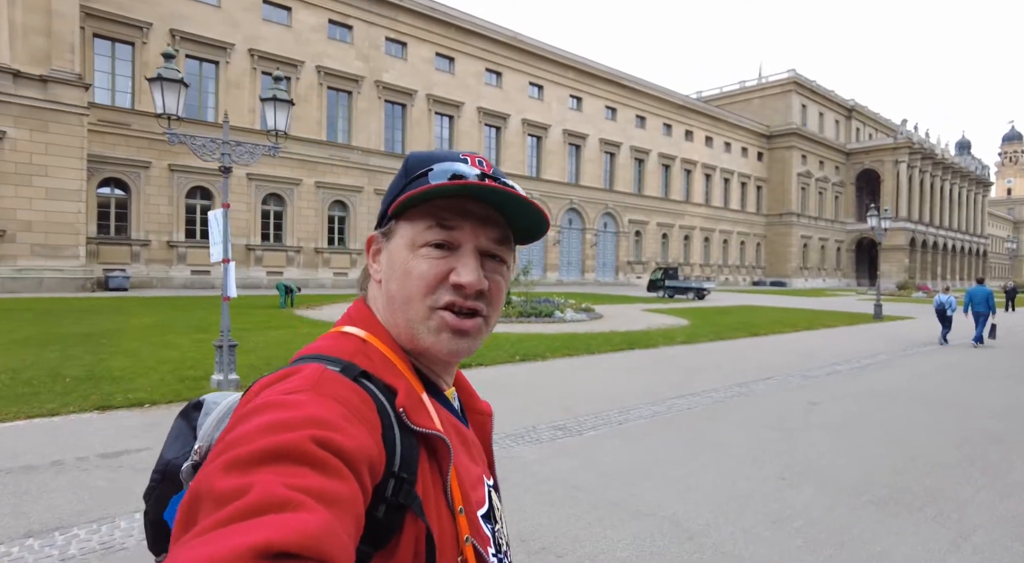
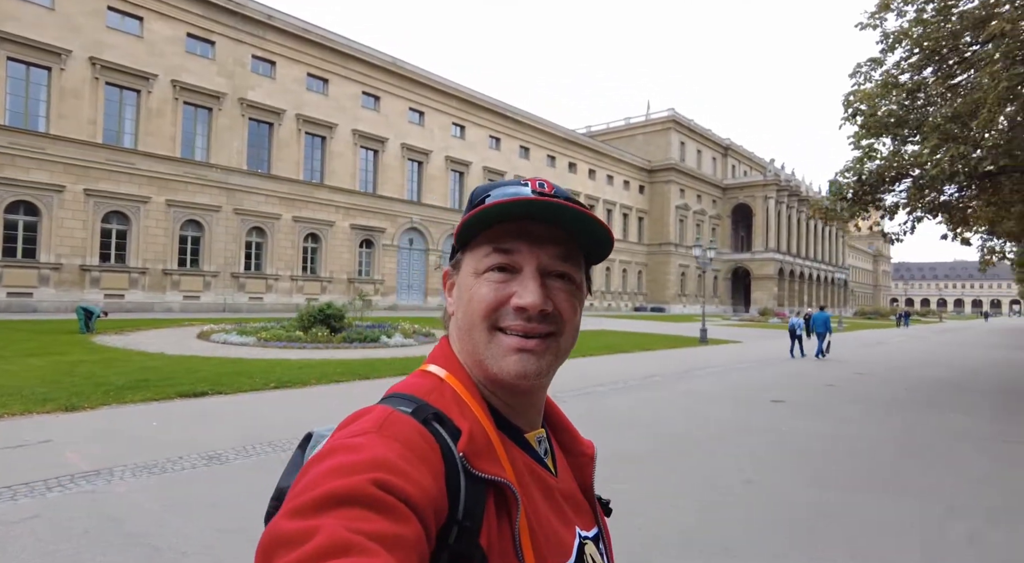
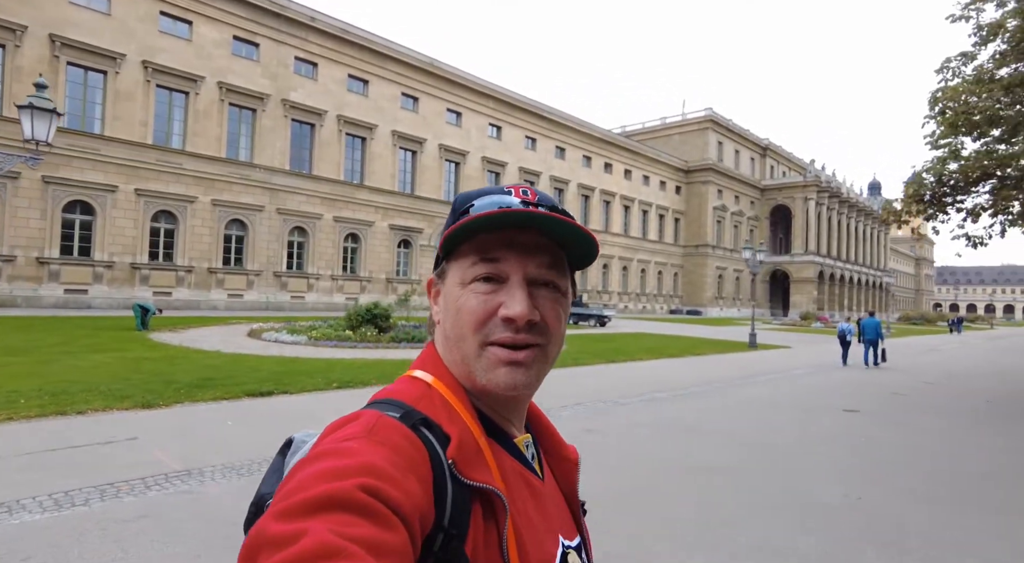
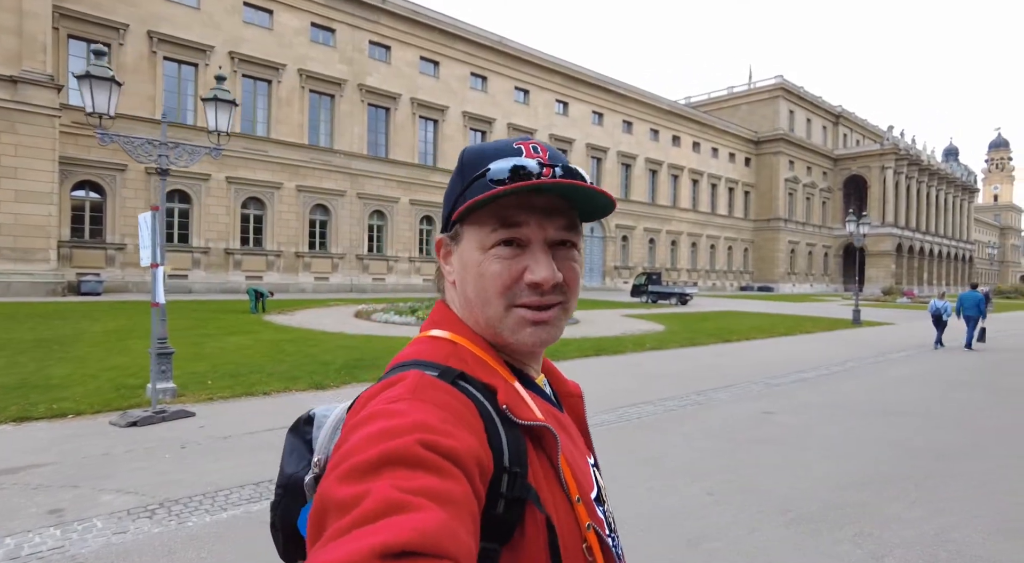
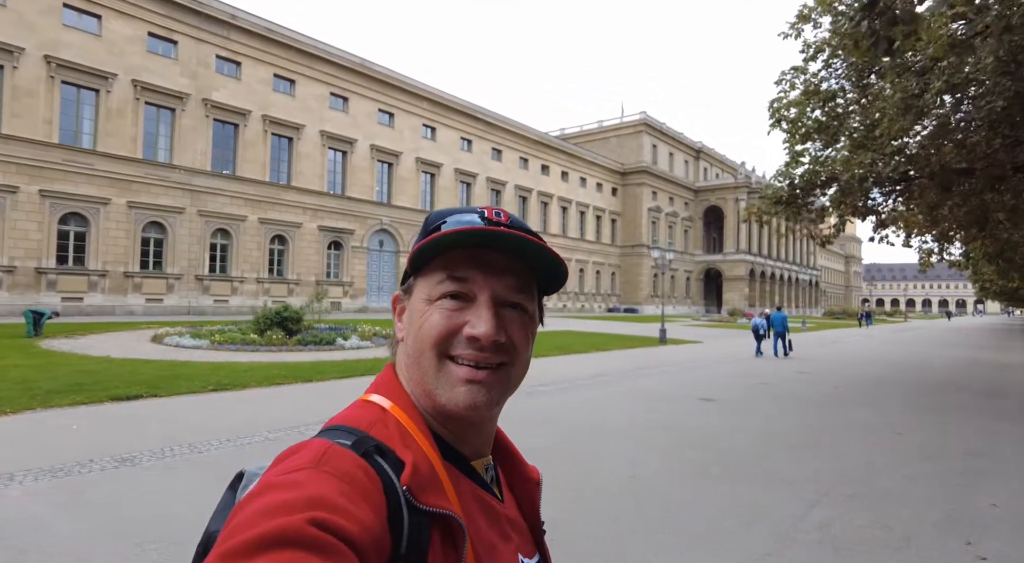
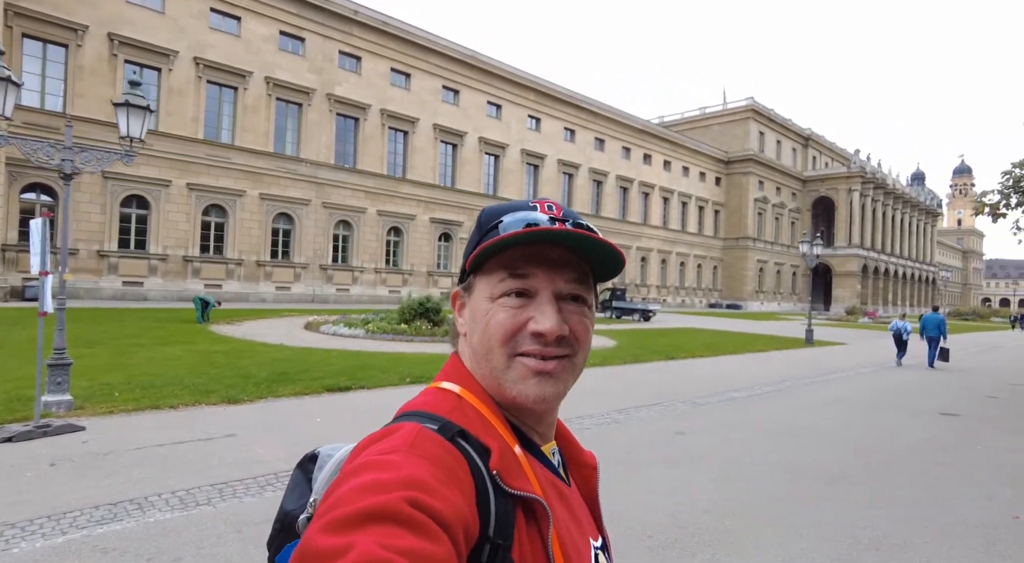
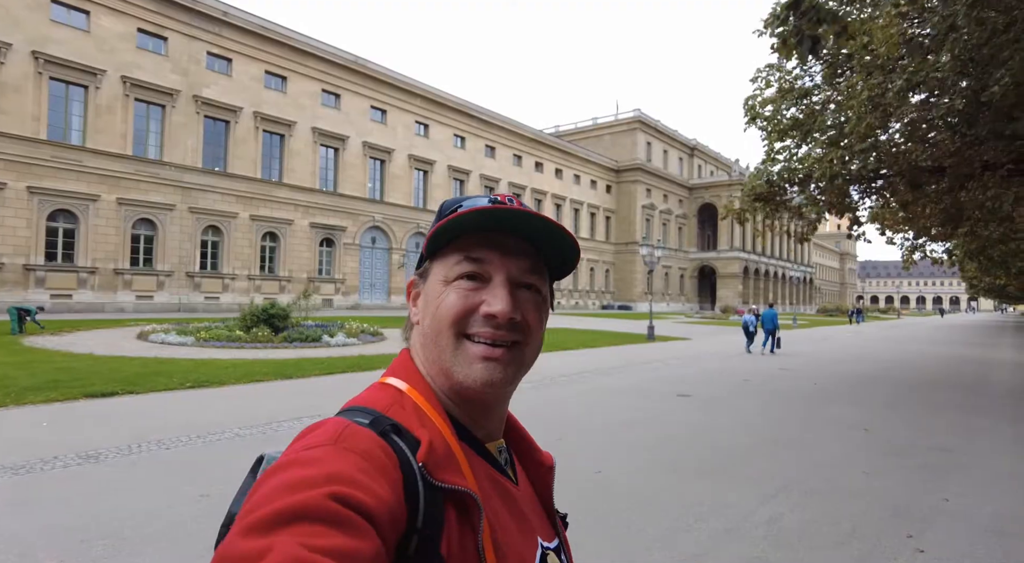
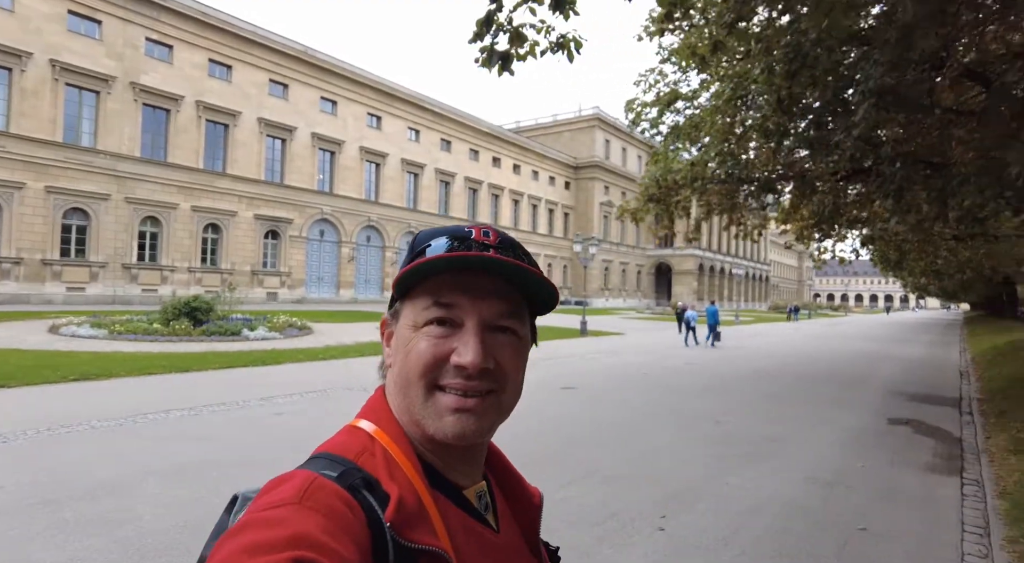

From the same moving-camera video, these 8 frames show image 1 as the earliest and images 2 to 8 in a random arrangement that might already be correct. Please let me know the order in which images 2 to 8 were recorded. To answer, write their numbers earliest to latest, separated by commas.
4, 6, 3, 2, 5, 7, 8
